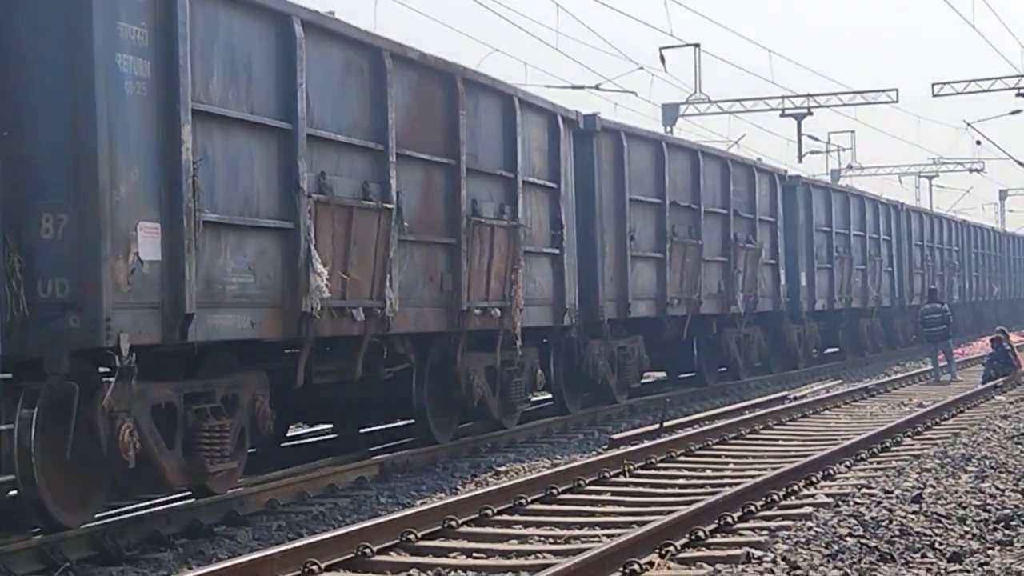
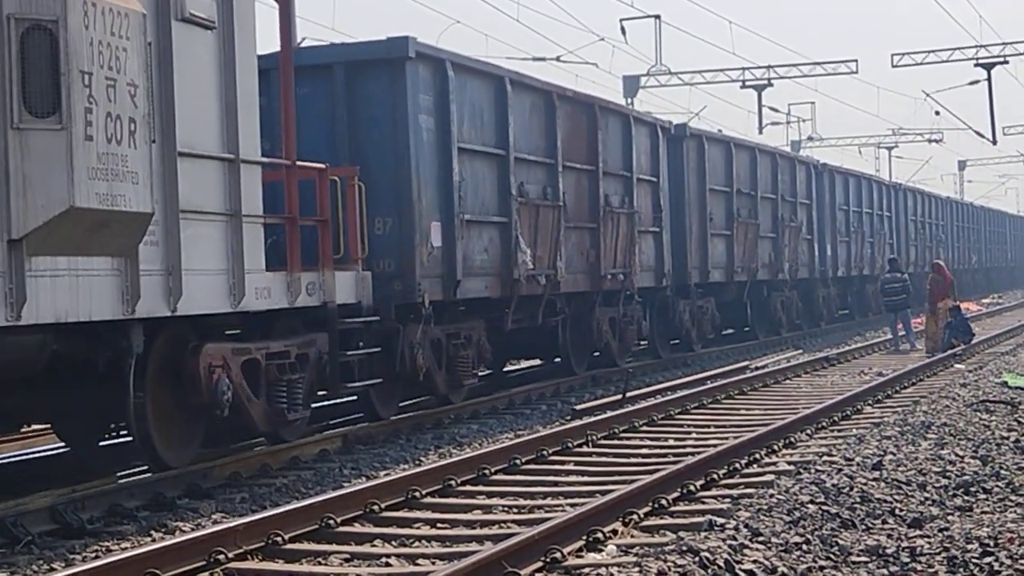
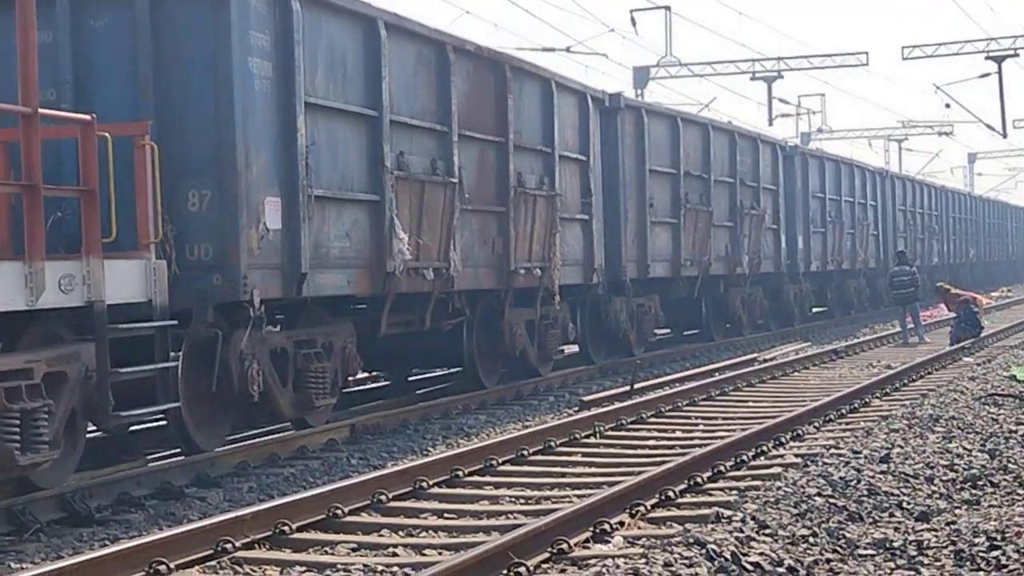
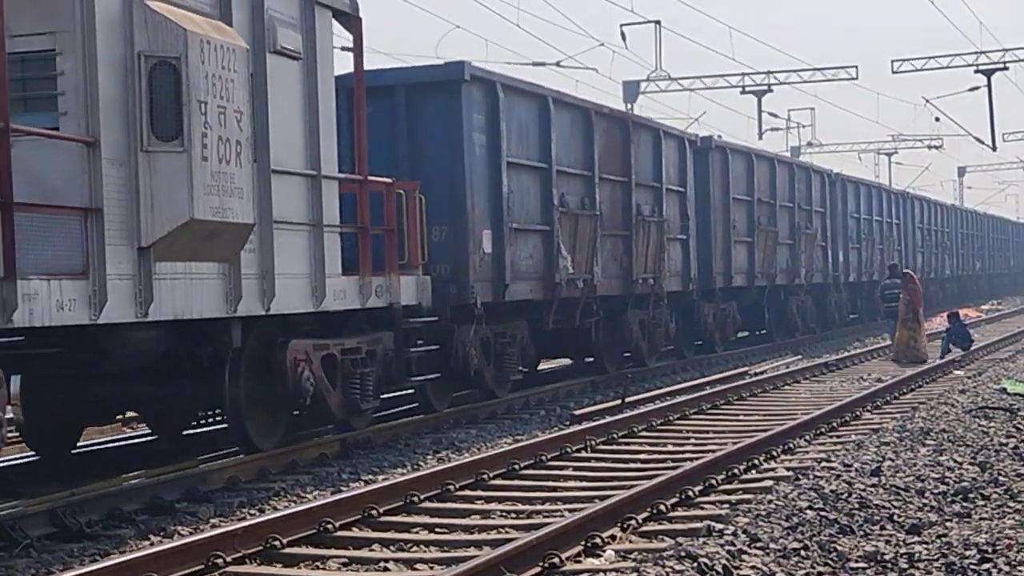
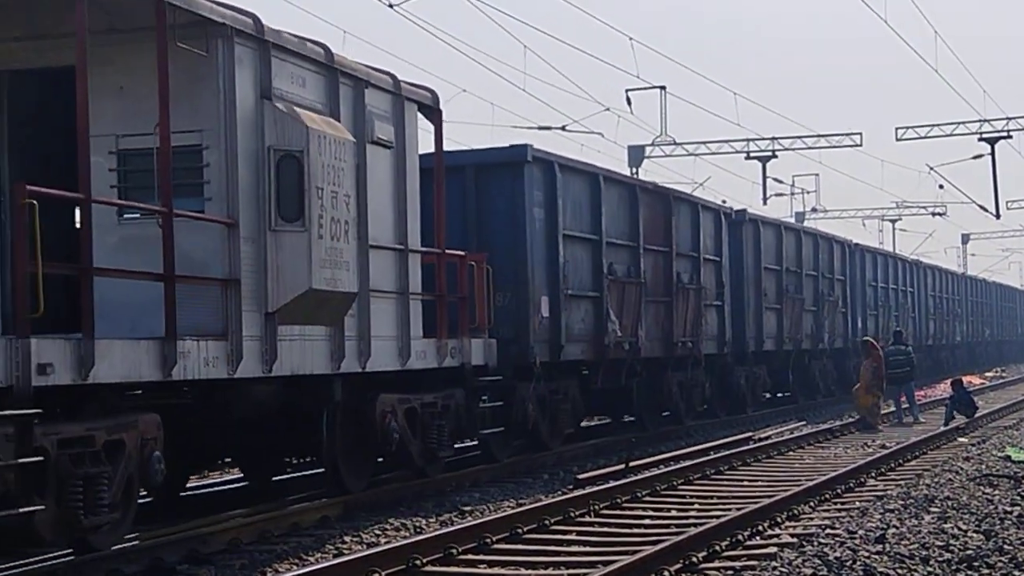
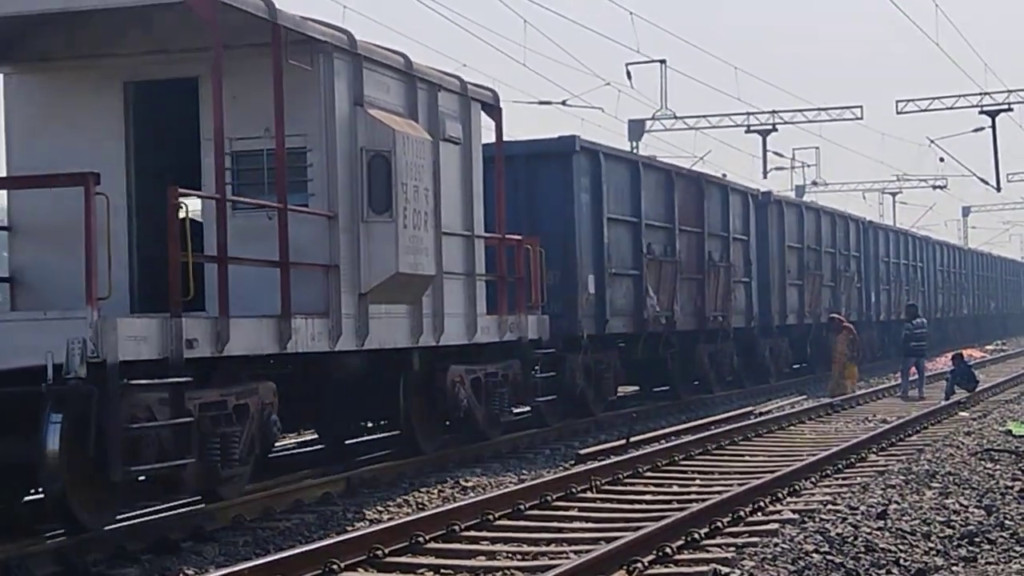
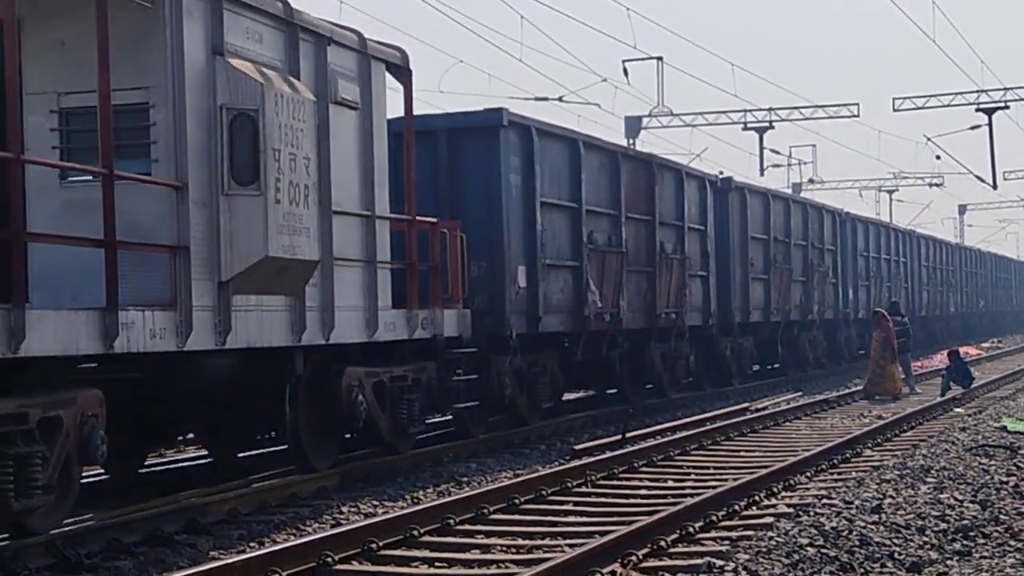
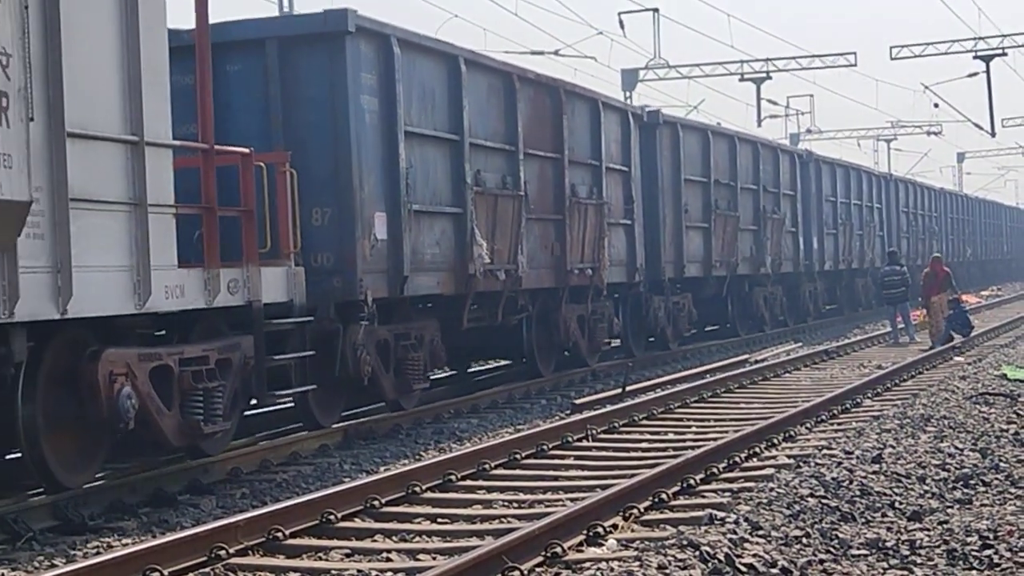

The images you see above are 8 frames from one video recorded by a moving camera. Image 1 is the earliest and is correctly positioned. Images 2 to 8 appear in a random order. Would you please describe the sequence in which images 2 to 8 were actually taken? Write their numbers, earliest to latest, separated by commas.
3, 8, 2, 4, 7, 5, 6
